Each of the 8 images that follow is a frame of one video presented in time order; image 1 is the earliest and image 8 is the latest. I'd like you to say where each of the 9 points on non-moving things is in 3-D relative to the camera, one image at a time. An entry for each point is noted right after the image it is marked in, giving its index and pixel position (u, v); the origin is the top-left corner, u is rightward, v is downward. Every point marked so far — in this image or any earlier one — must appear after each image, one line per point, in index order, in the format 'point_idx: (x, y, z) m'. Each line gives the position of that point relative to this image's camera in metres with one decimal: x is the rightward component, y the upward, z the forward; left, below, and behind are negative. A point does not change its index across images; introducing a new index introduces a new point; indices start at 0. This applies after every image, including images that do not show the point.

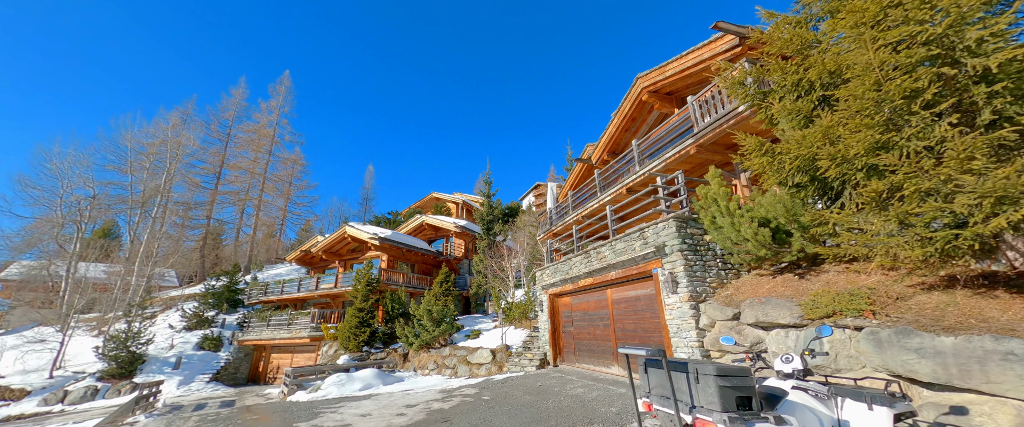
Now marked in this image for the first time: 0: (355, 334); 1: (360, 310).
0: (-8.7, -6.6, +18.1) m
1: (-8.8, -5.5, +18.7) m
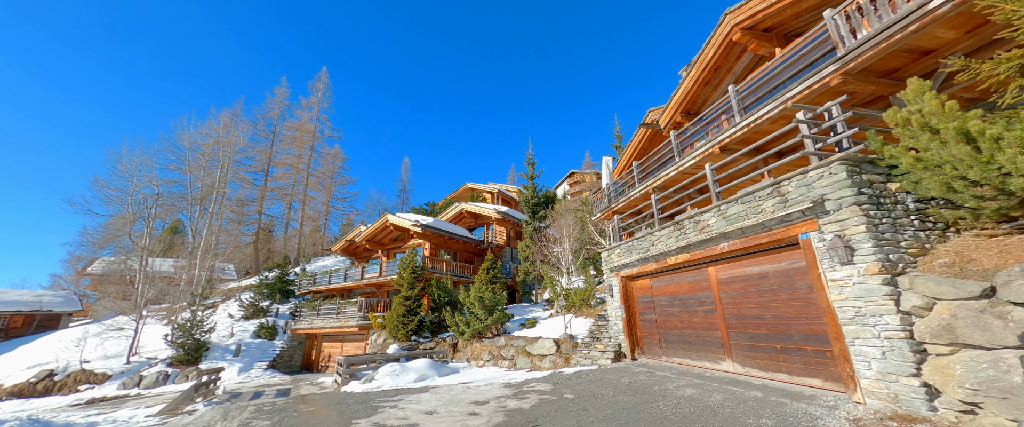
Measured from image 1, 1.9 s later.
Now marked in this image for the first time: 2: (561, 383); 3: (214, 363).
0: (-5.9, -5.8, +17.5) m
1: (-5.9, -4.7, +18.2) m
2: (+1.2, -4.2, +8.1) m
3: (-18.1, -9.1, +20.0) m
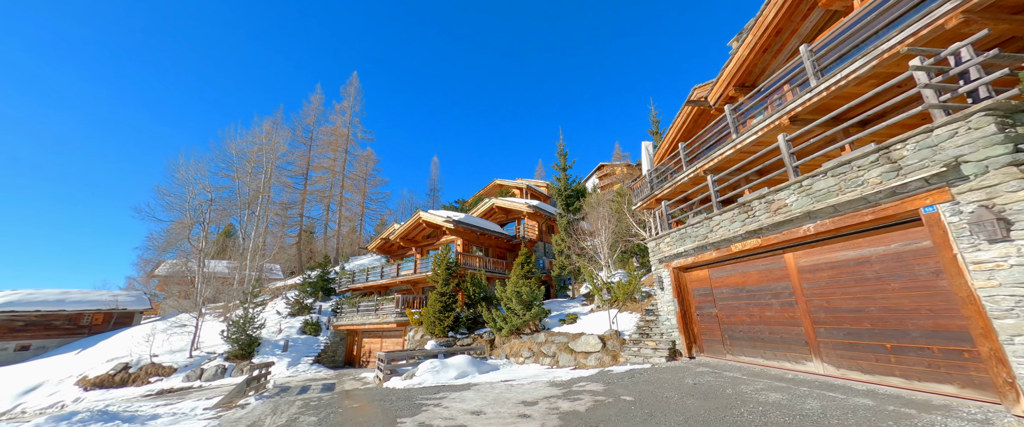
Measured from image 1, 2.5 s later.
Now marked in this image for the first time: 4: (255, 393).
0: (-3.9, -5.6, +17.5) m
1: (-3.9, -4.5, +18.1) m
2: (+2.3, -3.8, +7.4) m
3: (-15.7, -9.2, +21.0) m
4: (-9.8, -6.9, +12.6) m
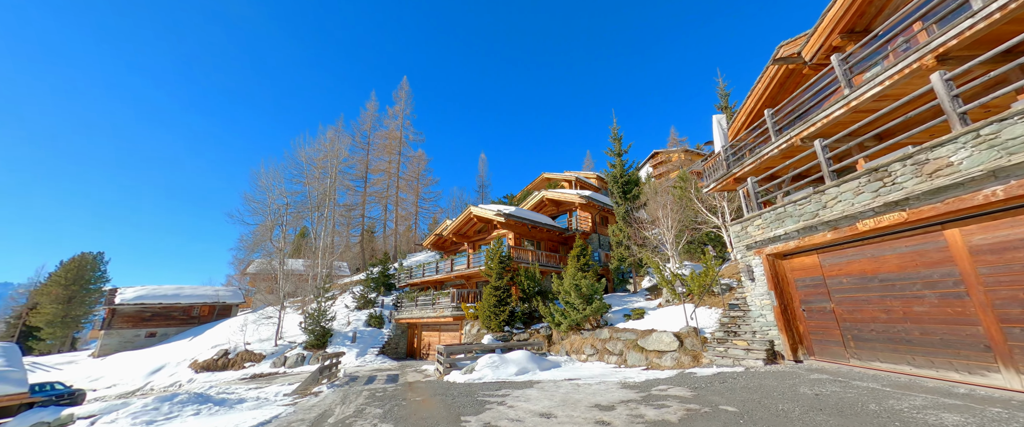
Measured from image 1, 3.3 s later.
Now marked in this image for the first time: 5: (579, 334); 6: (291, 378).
0: (-0.9, -5.2, +17.2) m
1: (-0.9, -4.1, +17.8) m
2: (+3.7, -3.4, +6.4) m
3: (-12.0, -9.2, +22.5) m
4: (-7.5, -6.8, +13.3) m
5: (+2.7, -4.8, +13.2) m
6: (-11.7, -8.8, +17.5) m
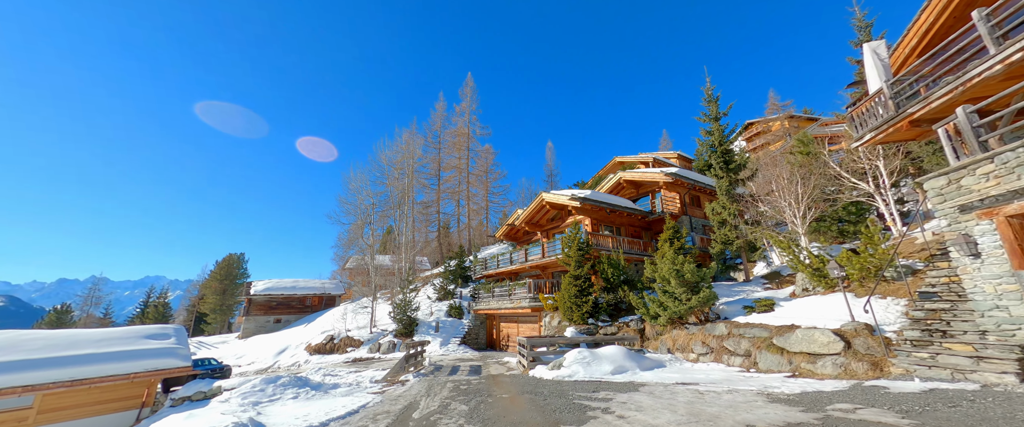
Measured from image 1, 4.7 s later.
0: (+3.1, -4.3, +15.8) m
1: (+3.2, -3.2, +16.4) m
2: (+5.3, -2.6, +4.3) m
3: (-6.4, -8.7, +23.3) m
4: (-4.0, -6.3, +13.4) m
5: (+5.8, -3.9, +11.2) m
6: (-7.2, -8.4, +18.4) m
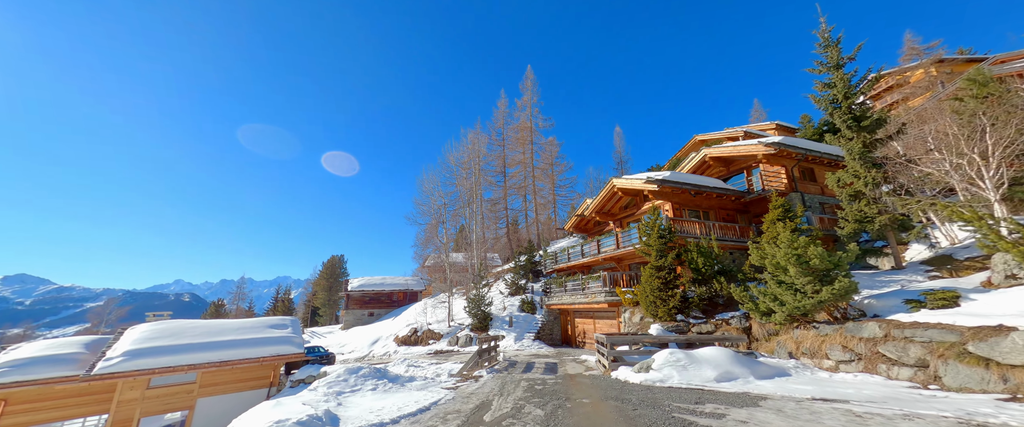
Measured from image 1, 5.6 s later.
0: (+6.4, -3.6, +14.0) m
1: (+6.5, -2.4, +14.6) m
2: (+6.1, -1.9, +2.2) m
3: (-1.1, -8.3, +23.3) m
4: (-0.9, -6.0, +13.1) m
5: (+8.0, -3.1, +8.9) m
6: (-2.9, -8.2, +18.6) m
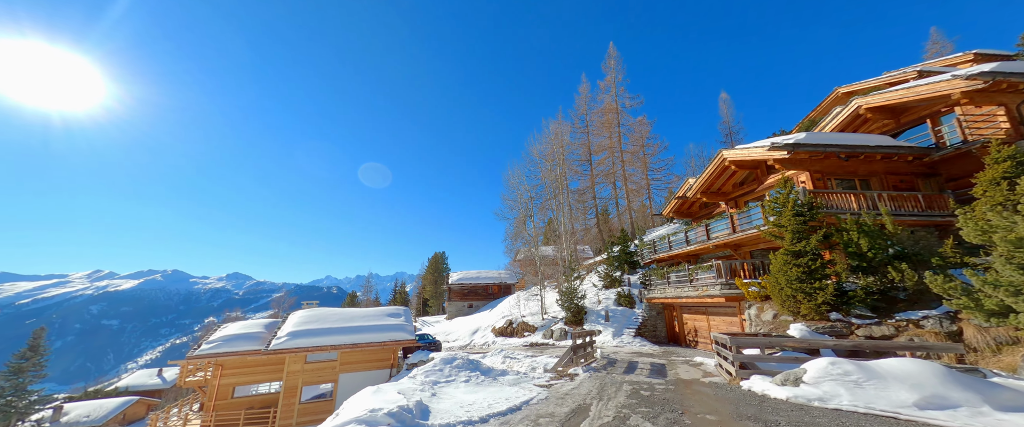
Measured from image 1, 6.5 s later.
0: (+9.8, -2.6, +11.0) m
1: (+10.0, -1.4, +11.5) m
2: (+6.3, -1.3, -0.3) m
3: (+5.3, -7.5, +22.1) m
4: (+2.7, -5.5, +12.1) m
5: (+10.1, -2.1, +5.7) m
6: (+2.3, -7.6, +18.0) m
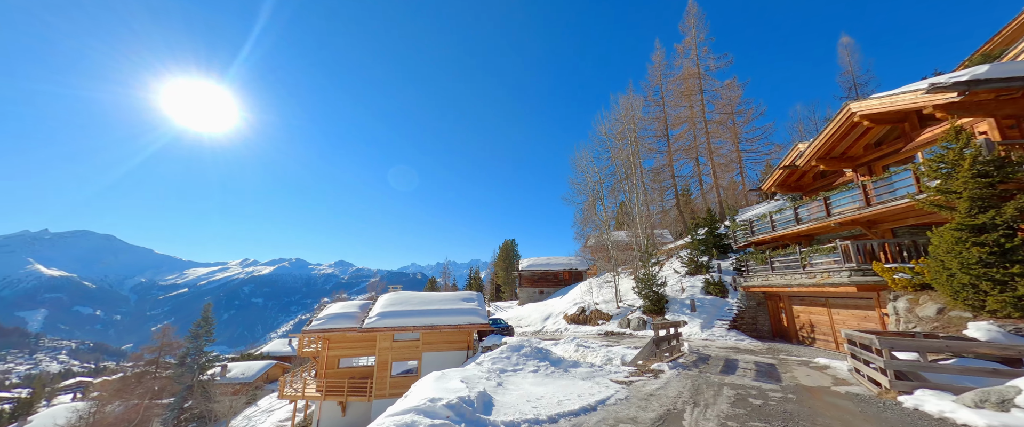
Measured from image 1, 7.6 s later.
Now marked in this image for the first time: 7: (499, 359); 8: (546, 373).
0: (+11.8, -1.6, +8.0) m
1: (+12.0, -0.4, +8.4) m
2: (+6.0, -0.8, -2.4) m
3: (+9.8, -6.2, +19.9) m
4: (+5.1, -4.6, +10.6) m
5: (+10.9, -1.3, +2.7) m
6: (+6.1, -6.5, +16.5) m
7: (-0.3, -3.7, +8.4) m
8: (+0.8, -3.7, +7.7) m
